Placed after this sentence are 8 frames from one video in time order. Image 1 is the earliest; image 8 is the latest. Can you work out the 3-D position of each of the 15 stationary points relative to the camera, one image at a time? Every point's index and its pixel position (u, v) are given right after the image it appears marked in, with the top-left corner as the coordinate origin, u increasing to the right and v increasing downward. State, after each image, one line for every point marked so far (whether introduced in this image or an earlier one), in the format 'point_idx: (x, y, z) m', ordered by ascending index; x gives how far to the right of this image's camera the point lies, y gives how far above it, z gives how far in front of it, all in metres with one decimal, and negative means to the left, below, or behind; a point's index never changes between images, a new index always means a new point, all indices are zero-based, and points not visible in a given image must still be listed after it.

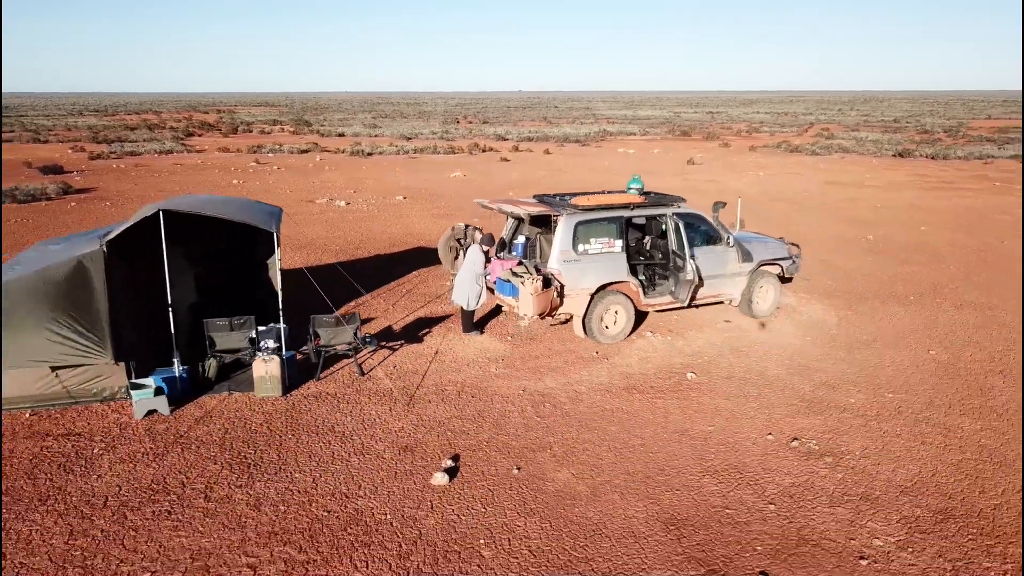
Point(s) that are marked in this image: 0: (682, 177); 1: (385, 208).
0: (+4.6, +3.0, +16.8) m
1: (-2.5, +1.6, +12.0) m
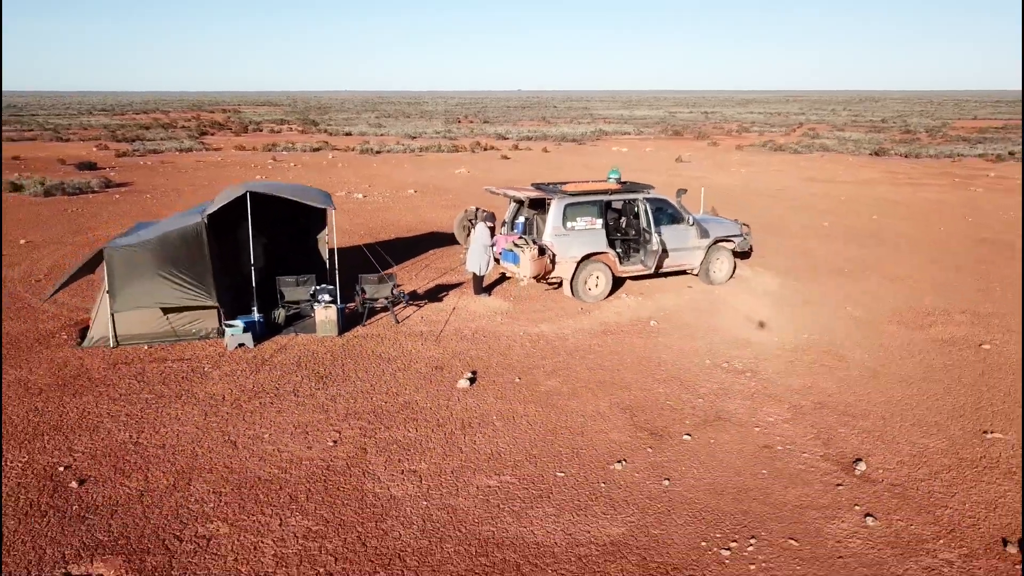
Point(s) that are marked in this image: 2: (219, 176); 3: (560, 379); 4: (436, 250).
0: (+4.7, +3.4, +18.2) m
1: (-2.4, +1.9, +13.4) m
2: (-8.3, +3.2, +17.3) m
3: (+0.4, -0.8, +5.1) m
4: (-1.1, +0.5, +8.8) m
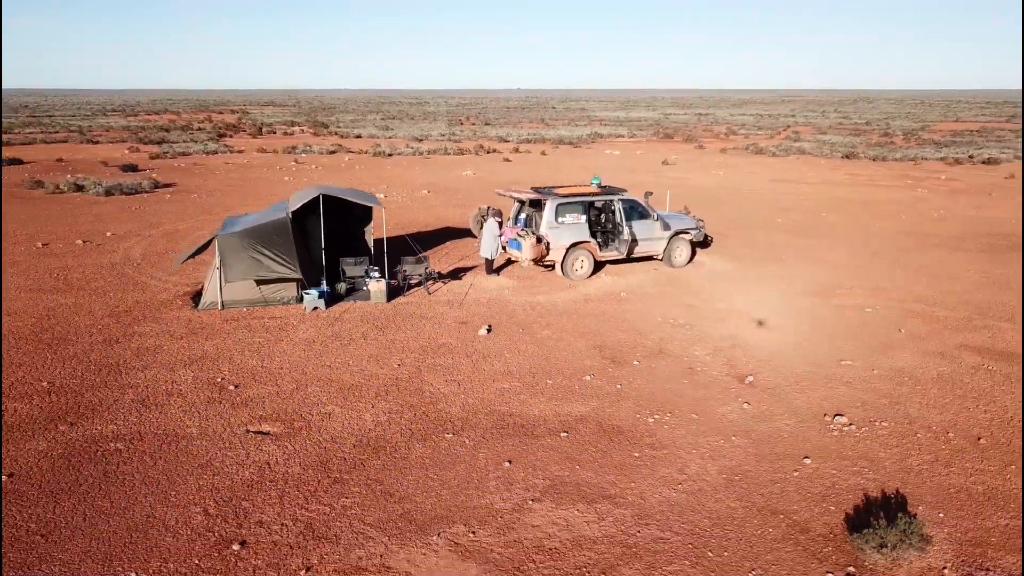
0: (+4.7, +3.7, +20.2) m
1: (-2.4, +2.2, +15.4) m
2: (-8.3, +3.5, +19.3) m
3: (+0.5, -0.5, +7.1) m
4: (-1.0, +0.8, +10.8) m
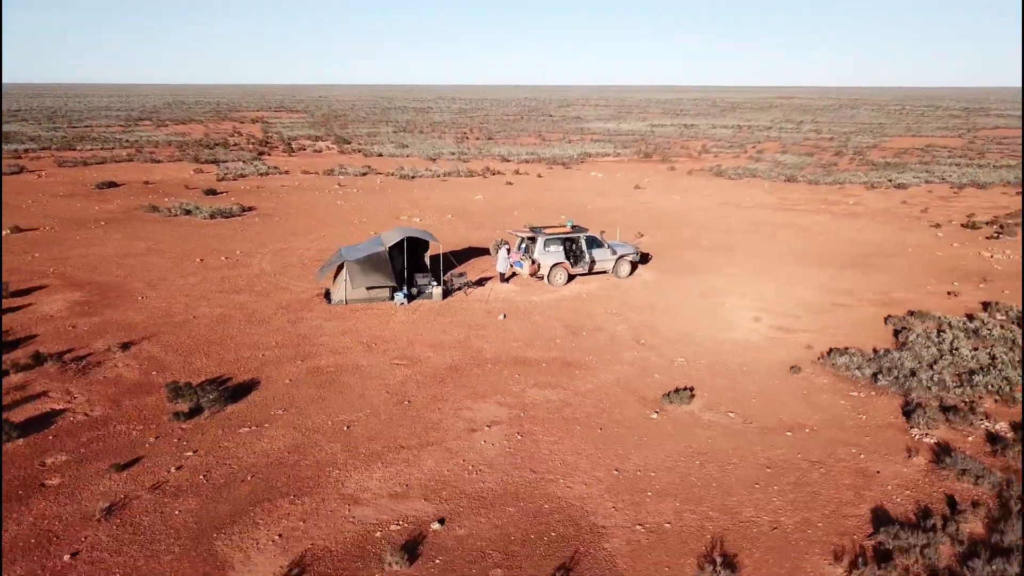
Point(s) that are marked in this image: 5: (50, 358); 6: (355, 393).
0: (+4.8, +3.7, +25.5) m
1: (-2.3, +2.2, +20.6) m
2: (-8.2, +3.5, +24.5) m
3: (+0.6, -0.6, +12.4) m
4: (-0.9, +0.8, +16.0) m
5: (-7.8, -1.2, +10.4) m
6: (-2.4, -1.6, +9.4) m
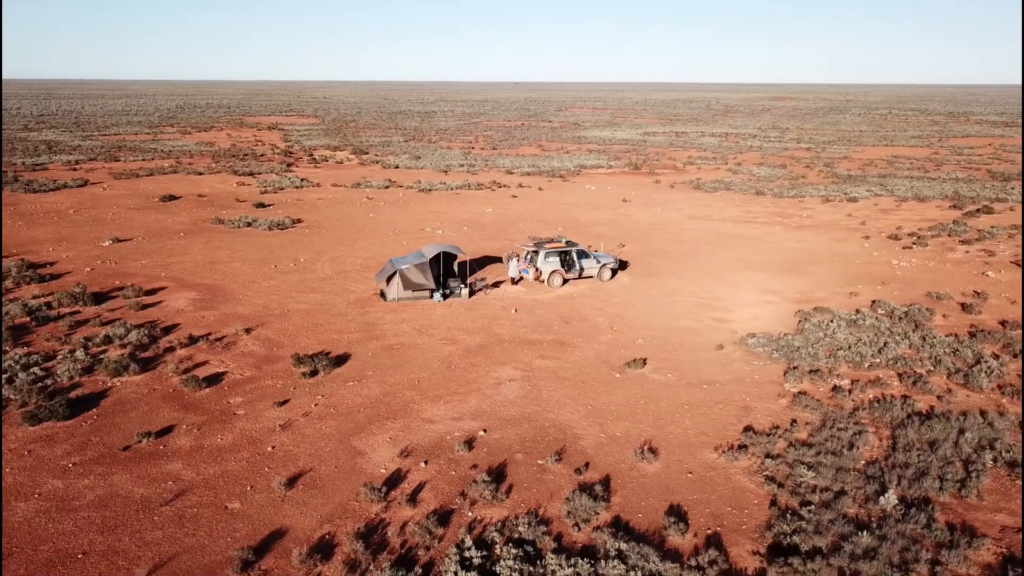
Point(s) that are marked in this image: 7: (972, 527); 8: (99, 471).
0: (+5.0, +3.7, +29.9) m
1: (-2.0, +2.2, +25.0) m
2: (-7.9, +3.6, +28.9) m
3: (+0.8, -0.6, +16.8) m
4: (-0.7, +0.8, +20.4) m
5: (-7.5, -1.2, +14.8) m
6: (-2.2, -1.7, +13.8) m
7: (+6.5, -3.4, +8.7) m
8: (-6.7, -3.0, +10.0) m
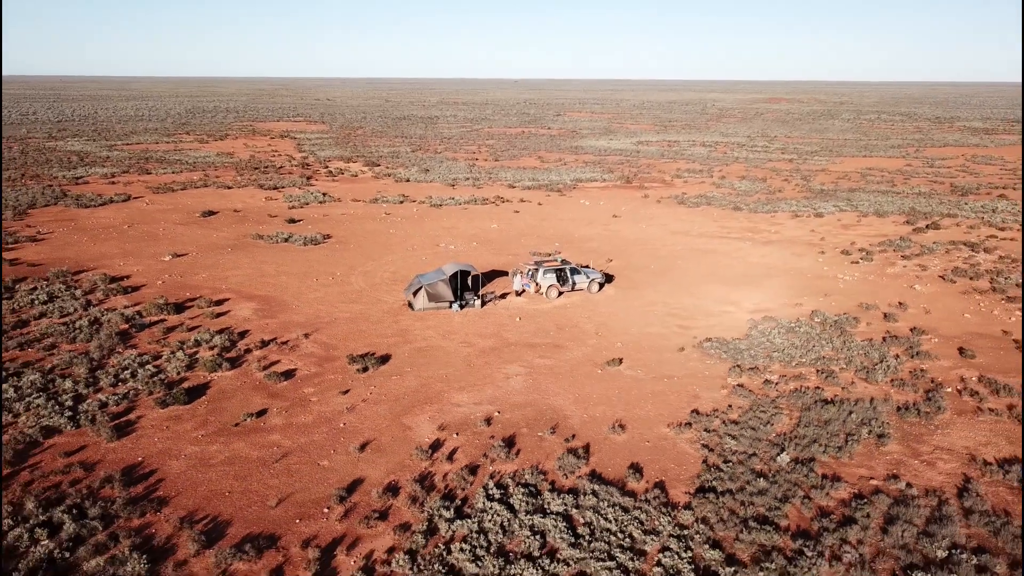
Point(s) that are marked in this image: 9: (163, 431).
0: (+5.2, +3.4, +33.7) m
1: (-1.9, +1.9, +28.8) m
2: (-7.8, +3.2, +32.7) m
3: (+1.0, -1.0, +20.6) m
4: (-0.5, +0.4, +24.3) m
5: (-7.4, -1.6, +18.7) m
6: (-2.0, -2.1, +17.7) m
7: (+6.7, -3.8, +12.5) m
8: (-6.5, -3.4, +13.8) m
9: (-8.0, -3.3, +14.1) m
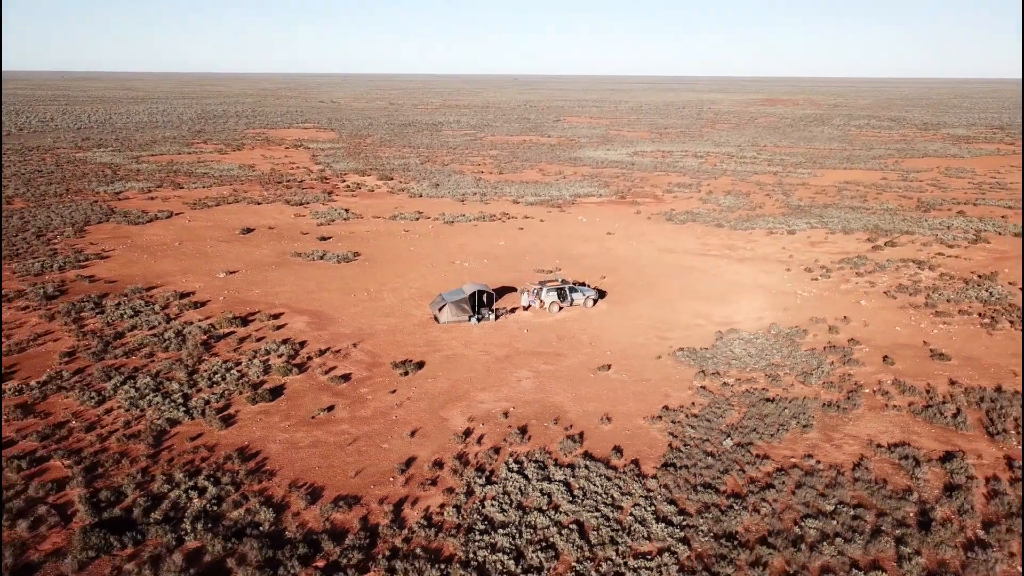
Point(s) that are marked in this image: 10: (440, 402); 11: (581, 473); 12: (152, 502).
0: (+5.5, +2.7, +38.0) m
1: (-1.5, +1.2, +33.1) m
2: (-7.4, +2.6, +37.0) m
3: (+1.3, -1.7, +24.9) m
4: (-0.1, -0.3, +28.6) m
5: (-7.0, -2.4, +23.0) m
6: (-1.6, -2.8, +22.0) m
7: (+7.0, -4.6, +16.9) m
8: (-6.2, -4.1, +18.2) m
9: (-7.6, -4.0, +18.4) m
10: (-2.3, -3.7, +19.6) m
11: (+1.8, -4.8, +16.0) m
12: (-8.7, -5.2, +14.8) m
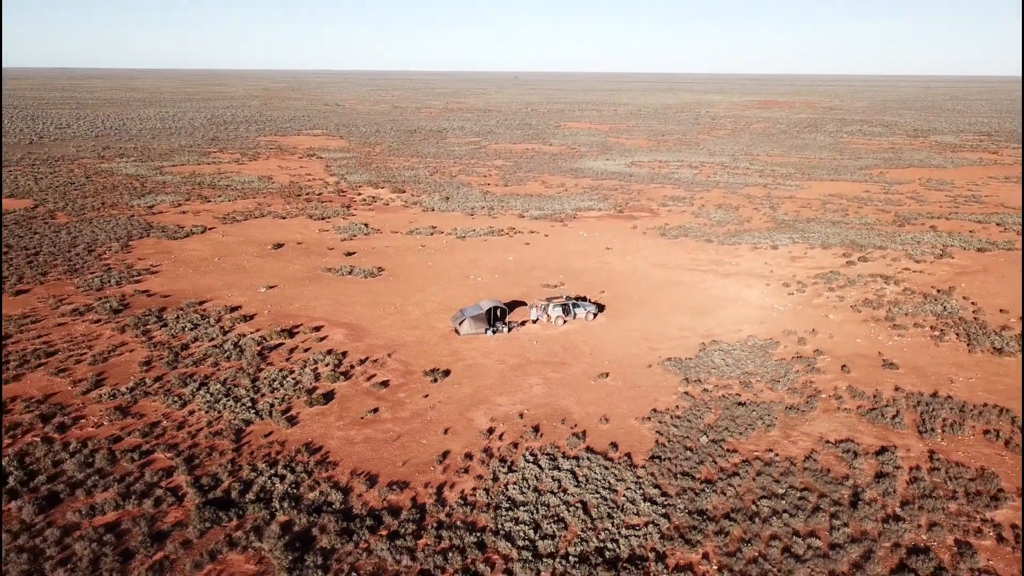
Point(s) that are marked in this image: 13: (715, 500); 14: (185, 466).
0: (+6.0, +2.0, +41.8) m
1: (-1.0, +0.5, +36.9) m
2: (-6.9, +1.9, +40.8) m
3: (+1.9, -2.5, +28.8) m
4: (+0.4, -1.1, +32.4) m
5: (-6.5, -3.2, +26.8) m
6: (-1.1, -3.6, +25.8) m
7: (+7.6, -5.5, +20.7) m
8: (-5.6, -5.0, +22.0) m
9: (-7.1, -4.8, +22.2) m
10: (-1.8, -4.5, +23.4) m
11: (+2.4, -5.7, +19.9) m
12: (-8.1, -6.0, +18.6) m
13: (+6.0, -6.3, +18.2) m
14: (-10.3, -5.6, +19.3) m
